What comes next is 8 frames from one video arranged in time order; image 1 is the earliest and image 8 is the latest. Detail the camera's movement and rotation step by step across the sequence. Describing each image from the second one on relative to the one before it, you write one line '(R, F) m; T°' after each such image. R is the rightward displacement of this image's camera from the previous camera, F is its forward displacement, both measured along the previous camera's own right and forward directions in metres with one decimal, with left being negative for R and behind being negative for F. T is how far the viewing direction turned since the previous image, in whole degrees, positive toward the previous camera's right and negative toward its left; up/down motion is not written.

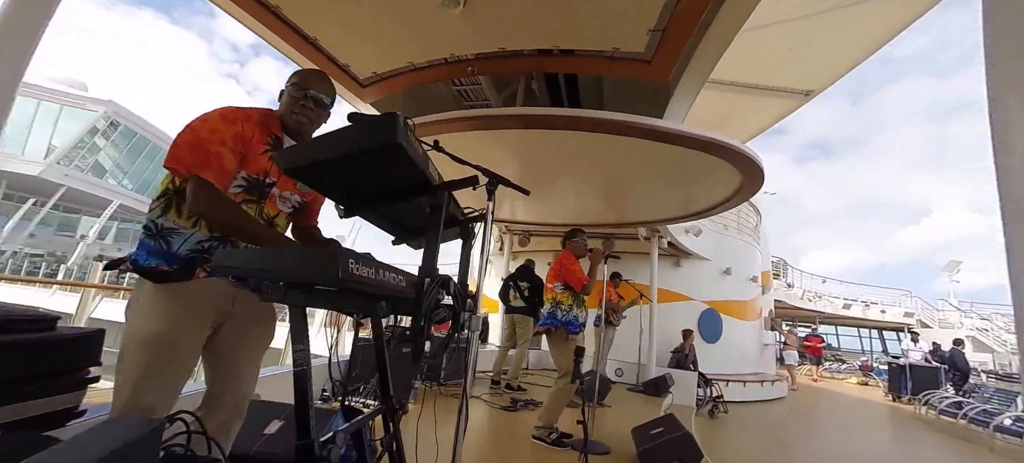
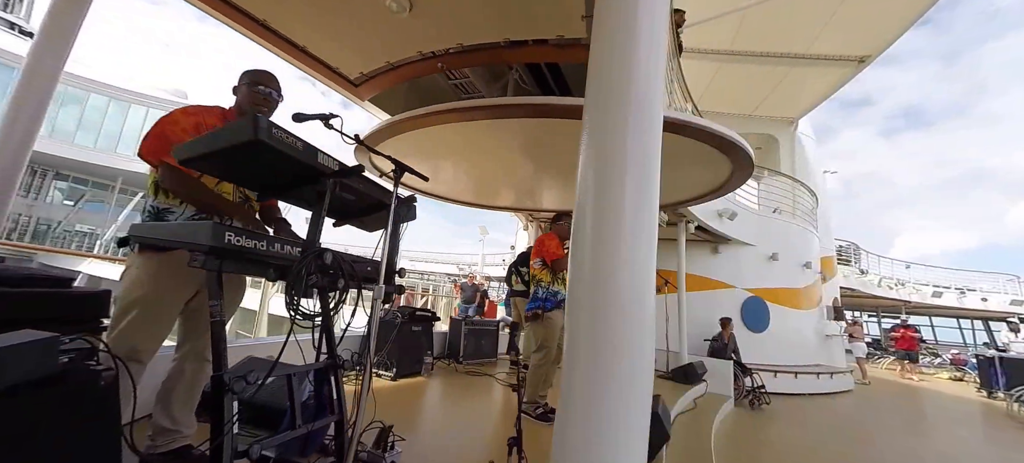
(+0.5, -0.1) m; -8°
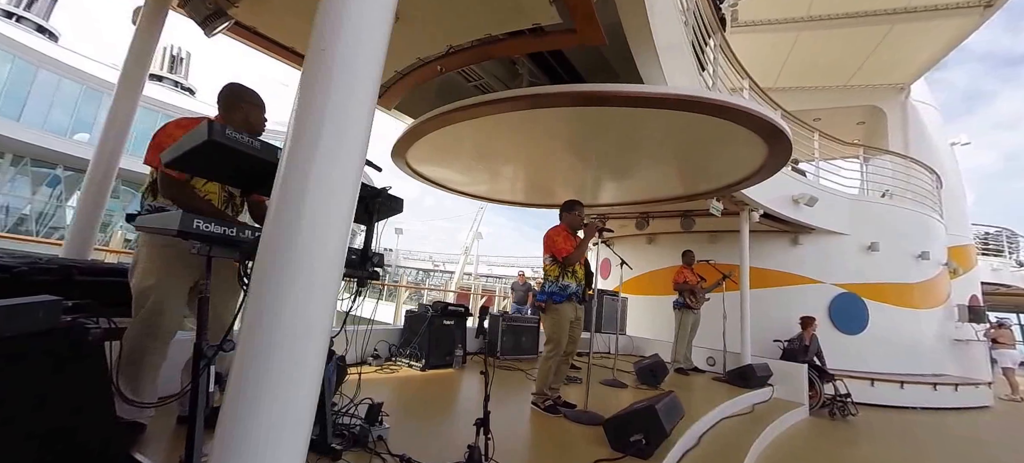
(+0.5, 0.0) m; -11°
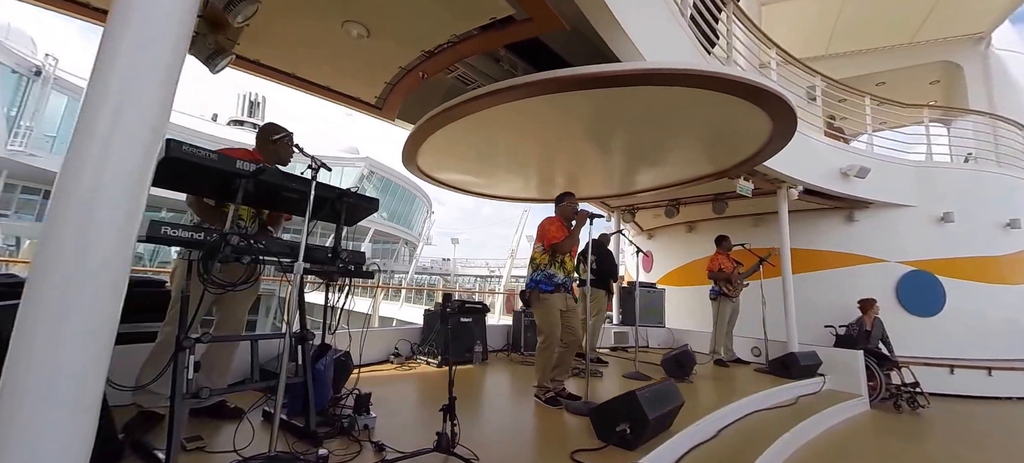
(+0.4, 0.0) m; -7°
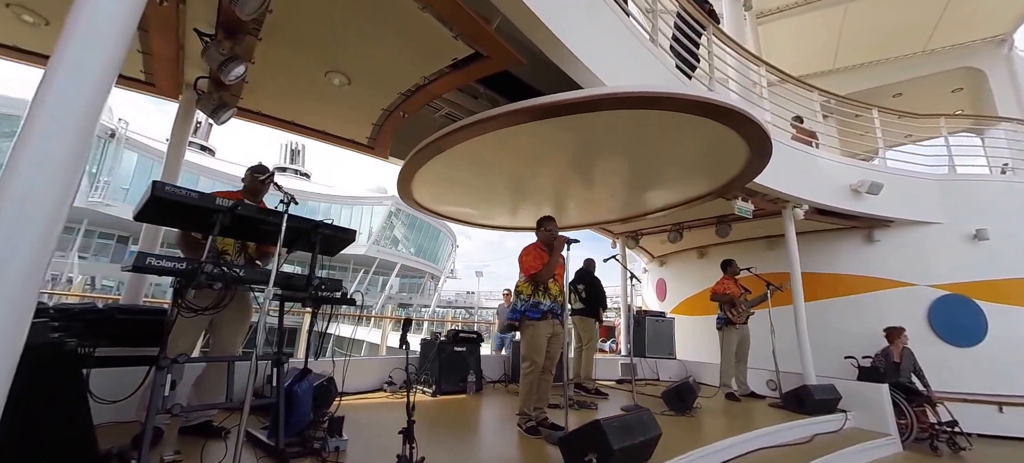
(+0.3, -0.1) m; -3°
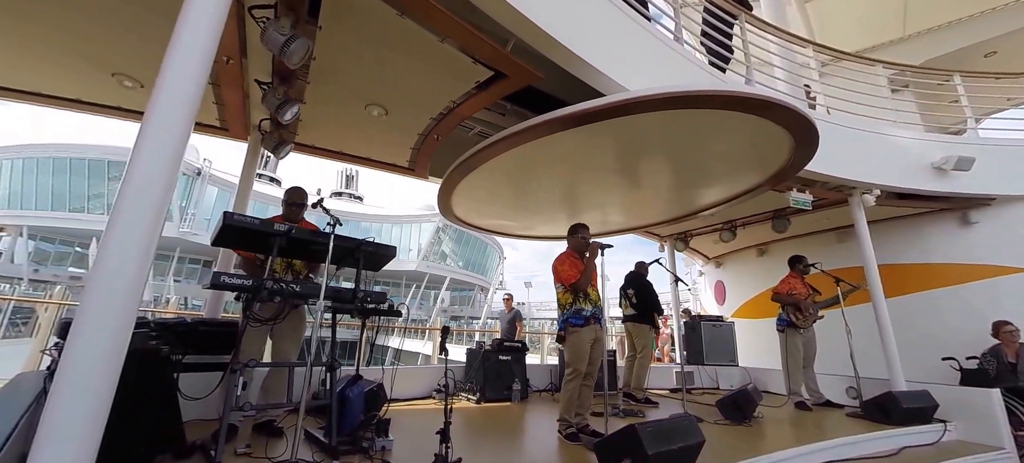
(+0.1, -0.1) m; -7°
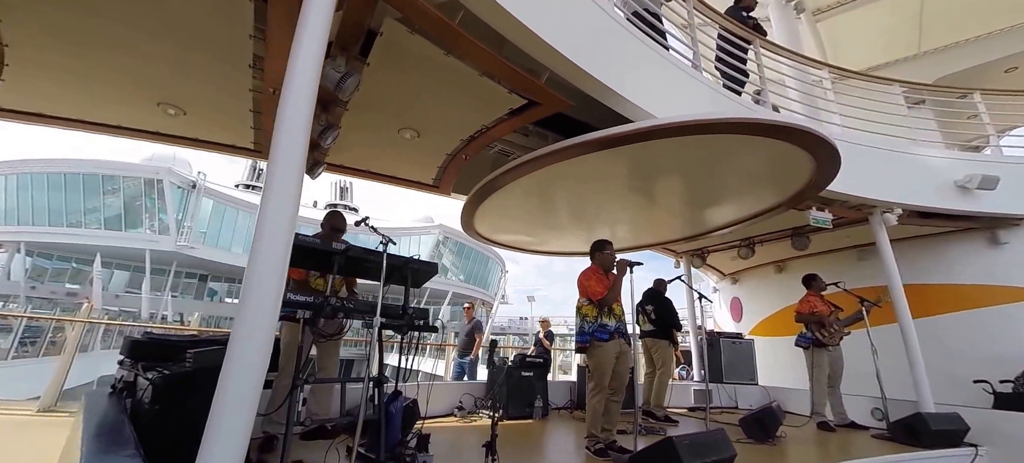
(-0.1, -0.1) m; -1°
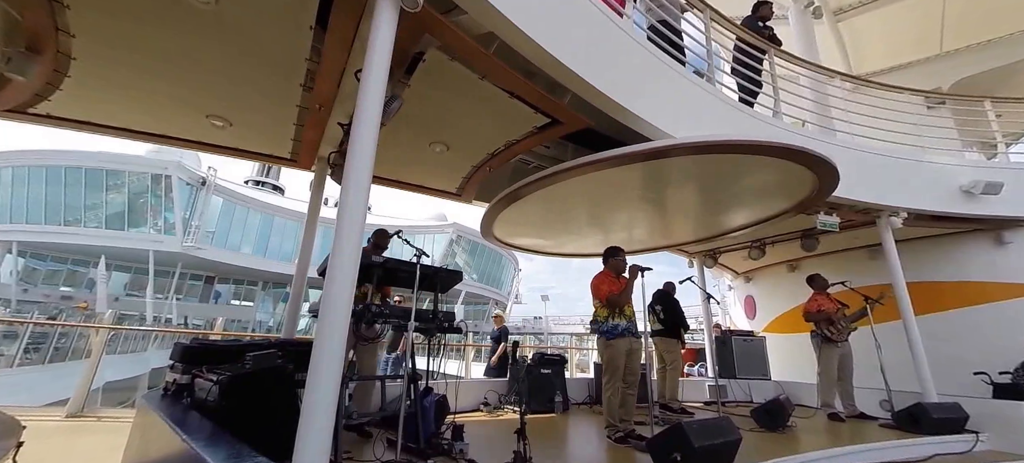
(-0.1, -0.2) m; -1°
